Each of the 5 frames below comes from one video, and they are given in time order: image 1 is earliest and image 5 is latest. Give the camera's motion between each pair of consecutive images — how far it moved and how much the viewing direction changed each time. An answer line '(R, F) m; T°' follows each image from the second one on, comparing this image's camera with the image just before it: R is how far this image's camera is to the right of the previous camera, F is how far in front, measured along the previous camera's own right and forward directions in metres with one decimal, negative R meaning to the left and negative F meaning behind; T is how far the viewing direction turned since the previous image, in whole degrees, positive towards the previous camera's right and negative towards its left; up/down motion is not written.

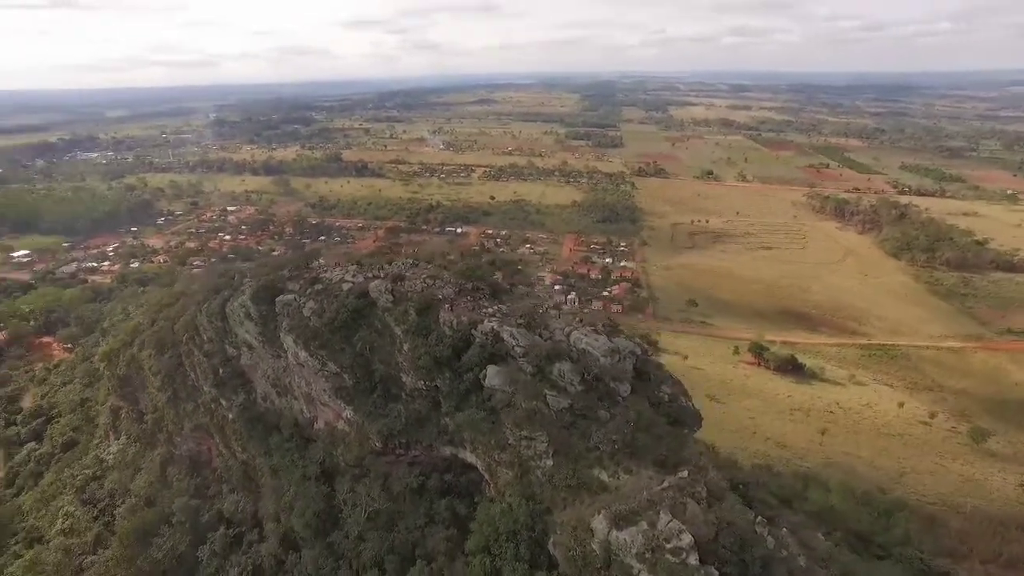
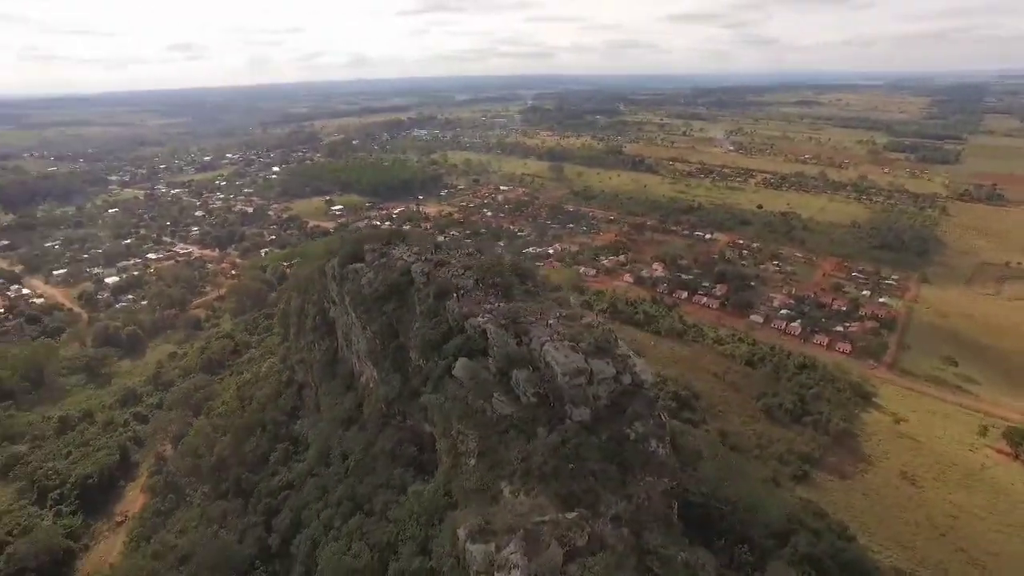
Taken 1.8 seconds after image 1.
(+7.6, +1.6) m; -26°
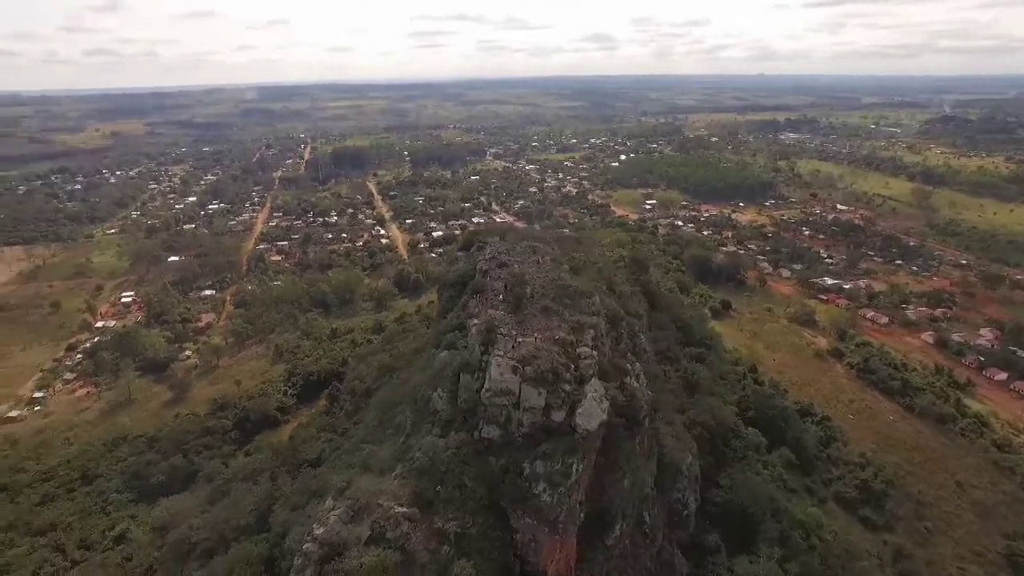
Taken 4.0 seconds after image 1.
(+9.4, +2.1) m; -32°
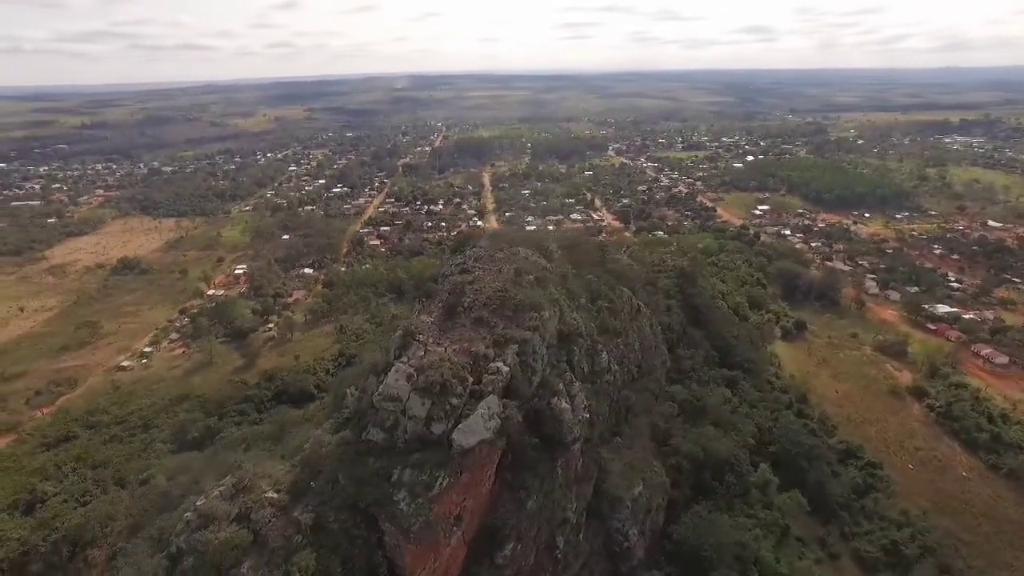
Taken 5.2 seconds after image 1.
(+6.0, +0.7) m; -13°
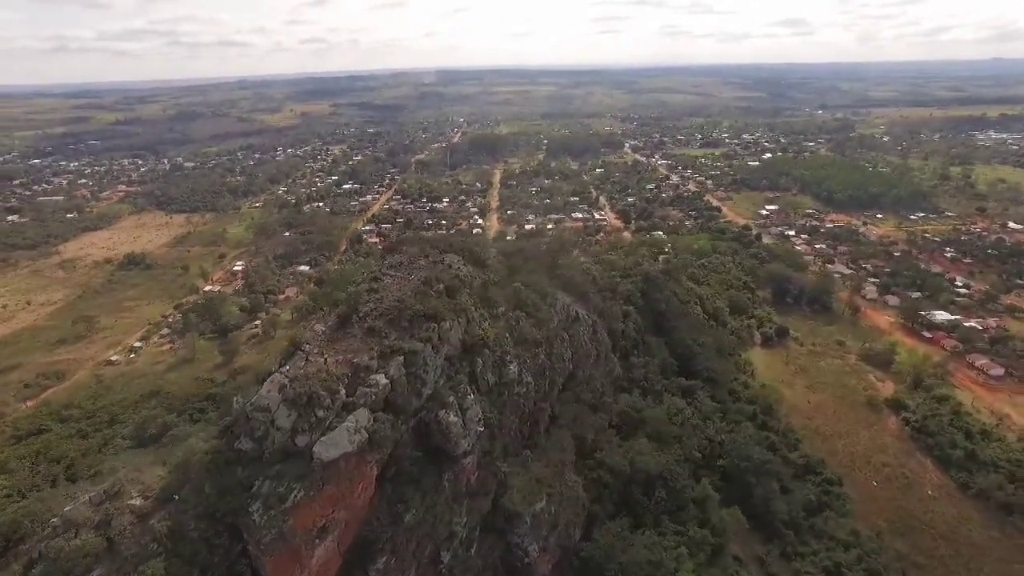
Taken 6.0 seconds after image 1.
(+4.1, +0.4) m; -3°
